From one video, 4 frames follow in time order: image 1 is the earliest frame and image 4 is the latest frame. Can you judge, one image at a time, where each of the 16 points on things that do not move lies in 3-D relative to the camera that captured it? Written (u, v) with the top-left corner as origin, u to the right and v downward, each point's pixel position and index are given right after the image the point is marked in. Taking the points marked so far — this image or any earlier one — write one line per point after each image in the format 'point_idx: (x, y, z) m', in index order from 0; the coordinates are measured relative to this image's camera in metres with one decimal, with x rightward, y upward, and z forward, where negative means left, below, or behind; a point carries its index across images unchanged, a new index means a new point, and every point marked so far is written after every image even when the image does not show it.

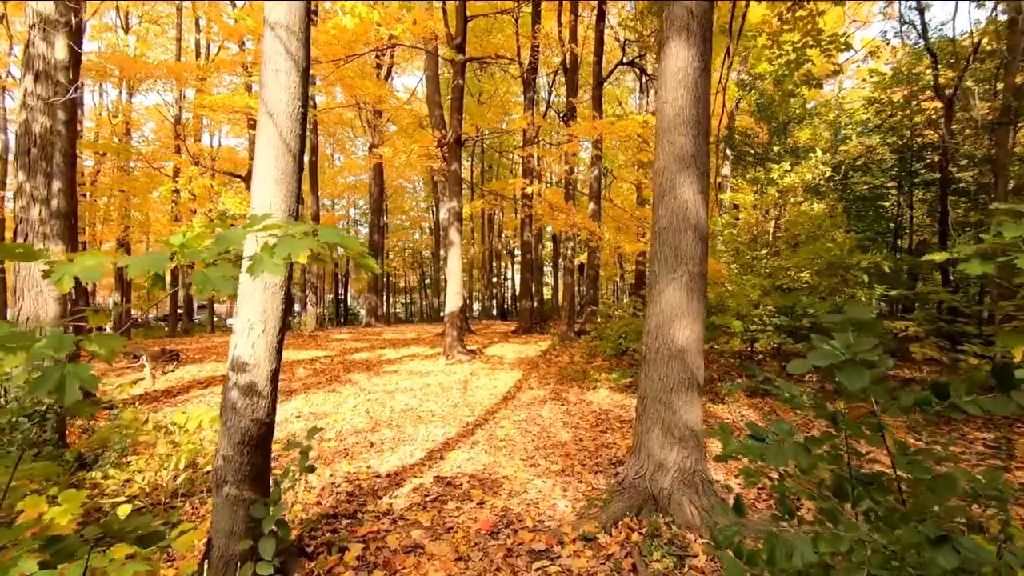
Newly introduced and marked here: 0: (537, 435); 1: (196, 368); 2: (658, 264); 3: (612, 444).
0: (+0.3, -1.7, +5.5) m
1: (-6.3, -1.6, +9.8) m
2: (+1.1, +0.2, +3.5) m
3: (+1.1, -1.7, +5.3) m
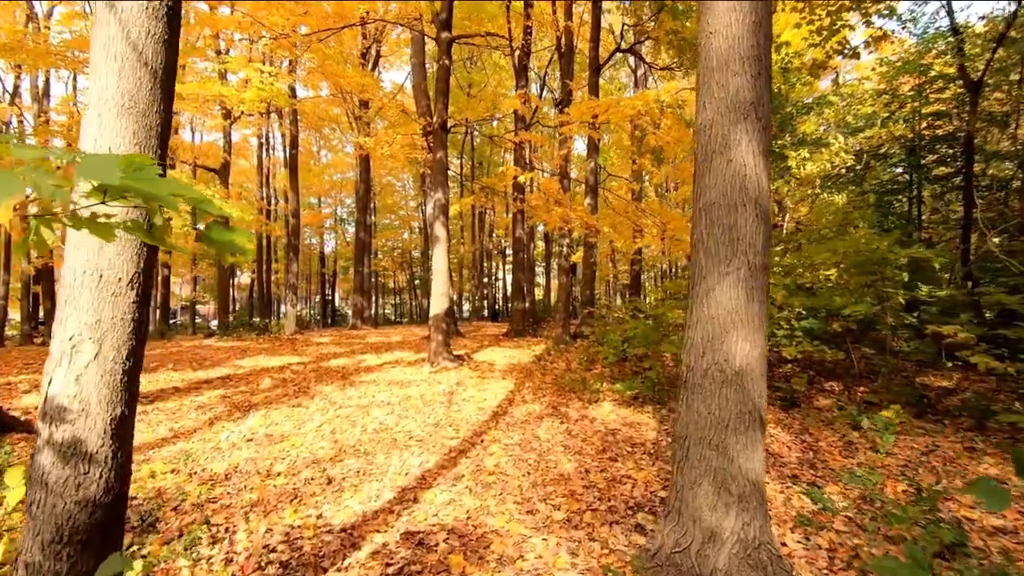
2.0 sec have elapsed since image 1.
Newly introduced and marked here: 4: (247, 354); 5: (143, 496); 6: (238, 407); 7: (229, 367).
0: (+0.2, -1.7, +4.6) m
1: (-6.4, -1.6, +8.7) m
2: (+1.0, +0.2, +2.6) m
3: (+1.0, -1.7, +4.3) m
4: (-7.0, -1.7, +12.9) m
5: (-2.9, -1.7, +3.9) m
6: (-4.0, -1.7, +7.2) m
7: (-6.0, -1.7, +10.4) m
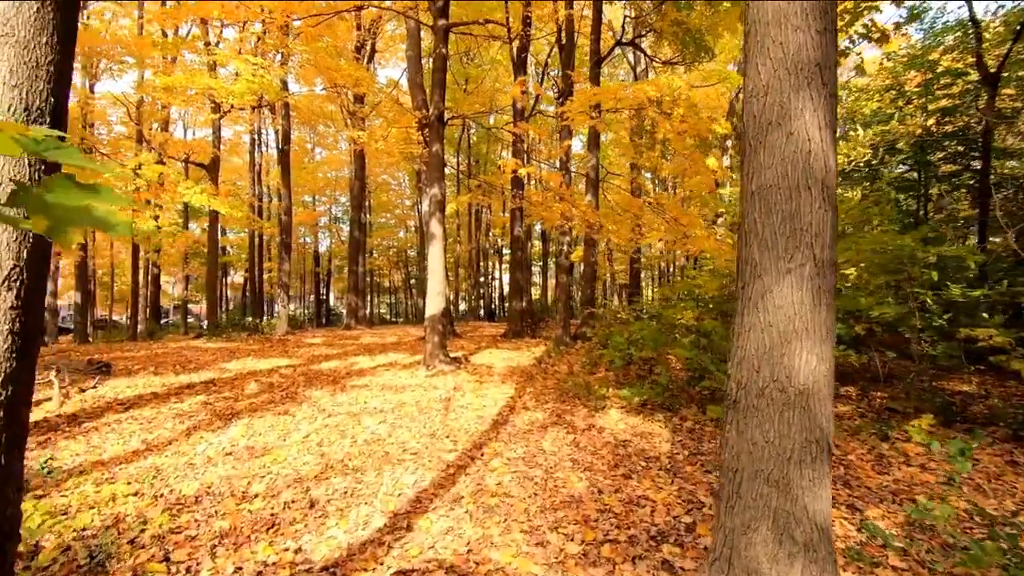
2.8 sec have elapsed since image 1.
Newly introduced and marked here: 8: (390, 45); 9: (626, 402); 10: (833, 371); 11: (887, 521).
0: (+0.2, -1.7, +4.1) m
1: (-6.4, -1.6, +8.2) m
2: (+1.1, +0.2, +2.1) m
3: (+1.0, -1.7, +3.9) m
4: (-7.0, -1.7, +12.4) m
5: (-2.9, -1.7, +3.4) m
6: (-4.0, -1.7, +6.7) m
7: (-6.0, -1.7, +9.9) m
8: (-4.9, +9.9, +19.9) m
9: (+1.6, -1.6, +6.9) m
10: (+1.3, -0.3, +2.0) m
11: (+2.8, -1.7, +3.7) m
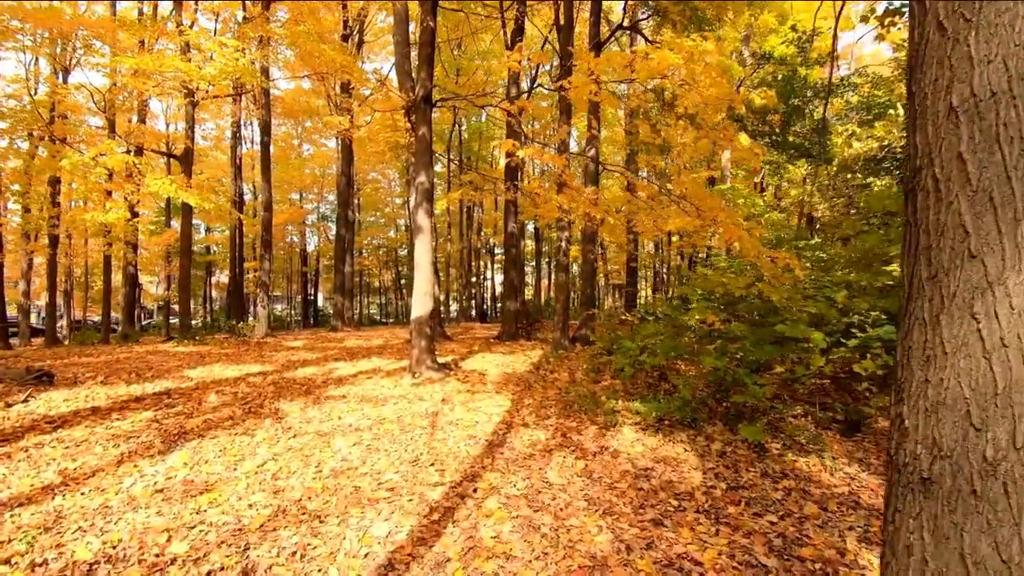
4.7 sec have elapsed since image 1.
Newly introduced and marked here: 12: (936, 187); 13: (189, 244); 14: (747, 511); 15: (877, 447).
0: (+0.2, -1.6, +3.2) m
1: (-6.5, -1.6, +7.1) m
2: (+1.1, +0.2, +1.2) m
3: (+1.0, -1.7, +2.9) m
4: (-7.1, -1.7, +11.3) m
5: (-2.9, -1.6, +2.4) m
6: (-4.0, -1.7, +5.7) m
7: (-6.1, -1.7, +8.9) m
8: (-5.2, +9.9, +18.9) m
9: (+1.6, -1.6, +6.0) m
10: (+1.4, -0.3, +1.1) m
11: (+2.8, -1.7, +2.8) m
12: (+1.1, +0.3, +1.3) m
13: (-11.2, +1.5, +17.0) m
14: (+1.8, -1.7, +3.7) m
15: (+3.9, -1.7, +5.3) m
